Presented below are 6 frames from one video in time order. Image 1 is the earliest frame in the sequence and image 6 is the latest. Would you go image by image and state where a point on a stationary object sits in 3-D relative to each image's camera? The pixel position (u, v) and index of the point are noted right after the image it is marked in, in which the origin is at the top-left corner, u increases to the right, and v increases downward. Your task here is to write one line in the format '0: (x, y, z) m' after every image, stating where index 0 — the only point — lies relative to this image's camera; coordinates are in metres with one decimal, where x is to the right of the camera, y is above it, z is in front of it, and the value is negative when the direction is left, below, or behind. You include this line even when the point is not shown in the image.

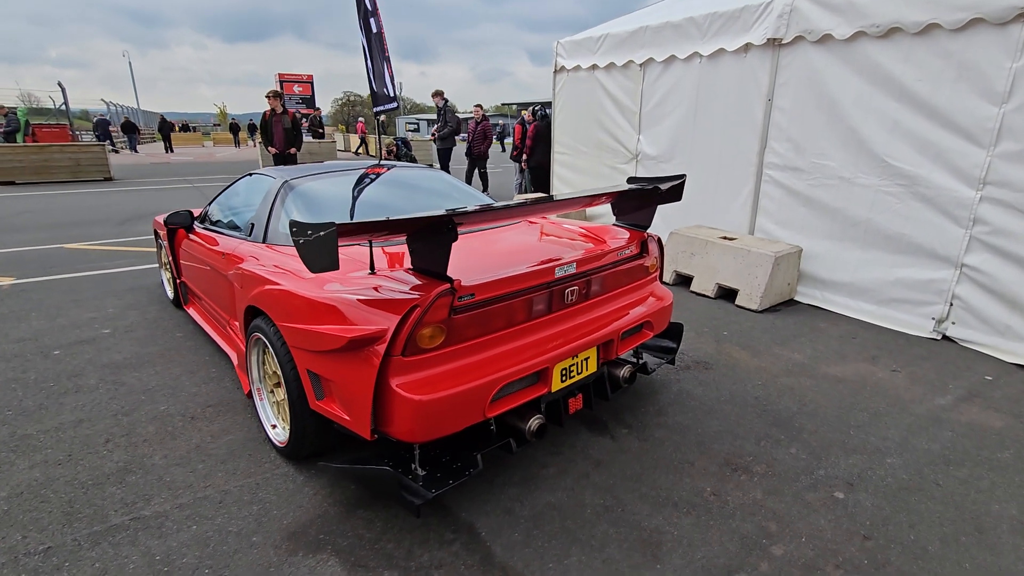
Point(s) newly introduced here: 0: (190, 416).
0: (-1.9, -0.8, +3.0) m
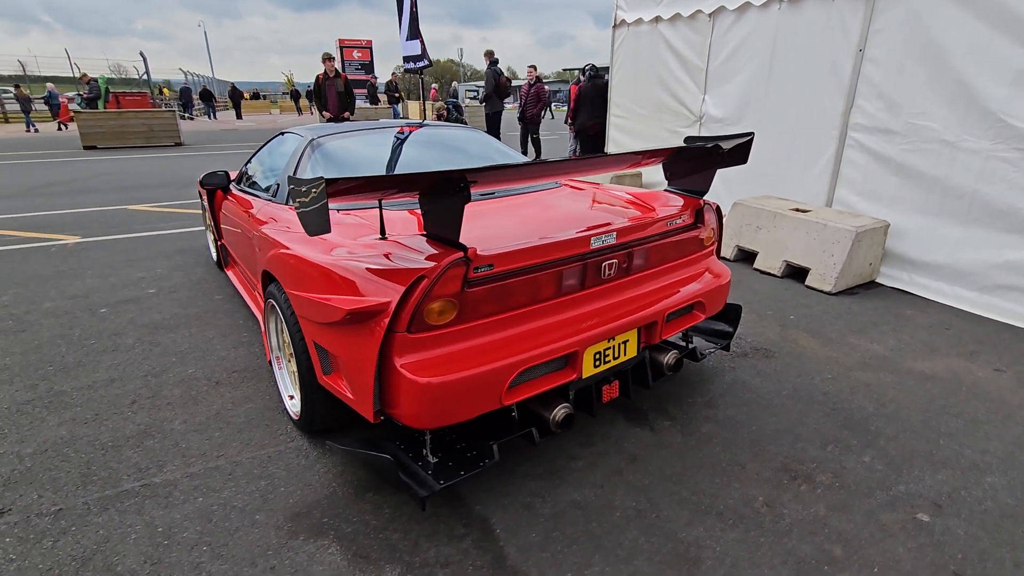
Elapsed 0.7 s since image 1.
0: (-1.7, -0.5, +3.0) m
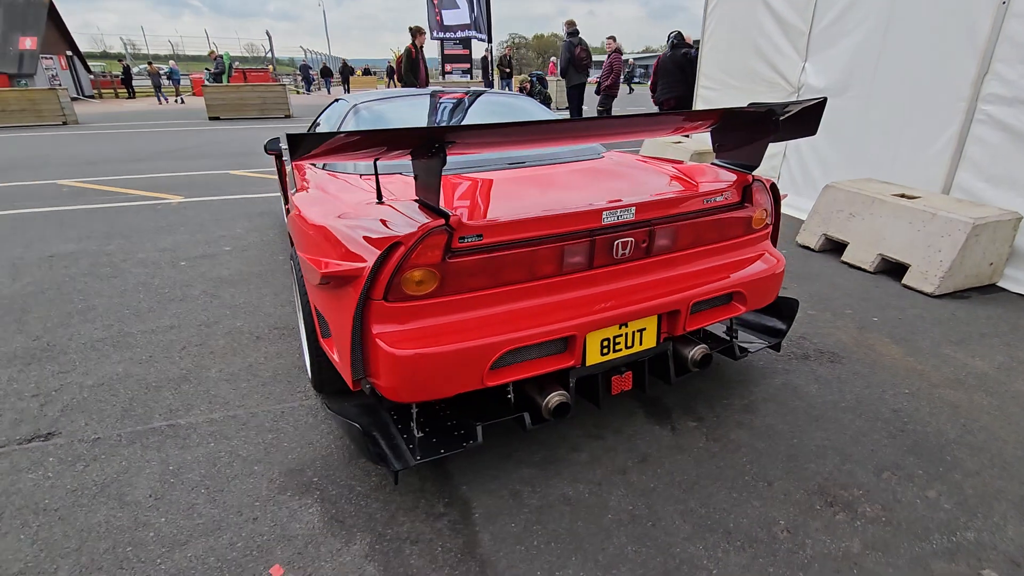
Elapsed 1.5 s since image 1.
0: (-1.6, -0.3, +3.1) m
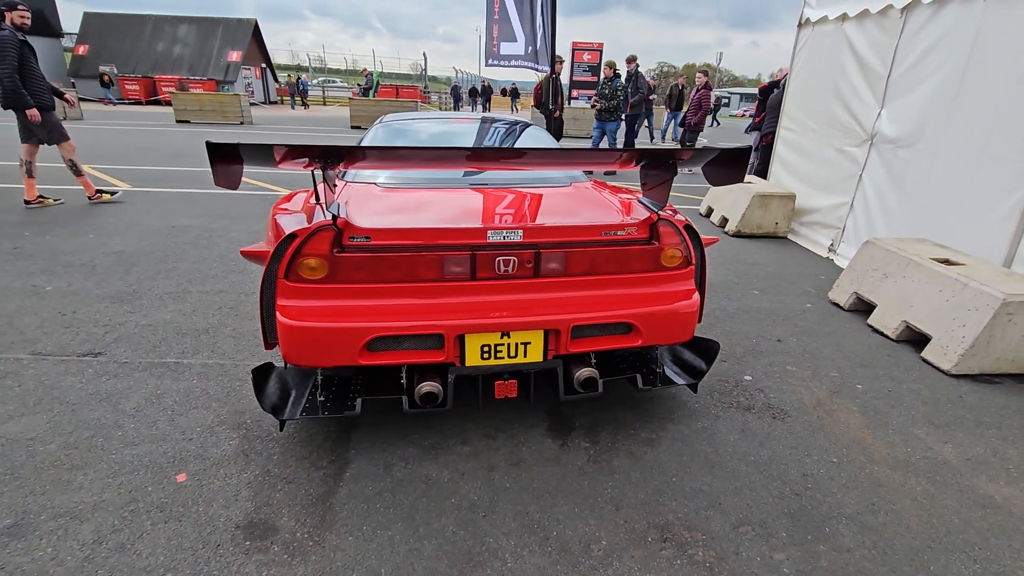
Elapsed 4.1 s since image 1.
0: (-1.8, -0.1, +3.8) m
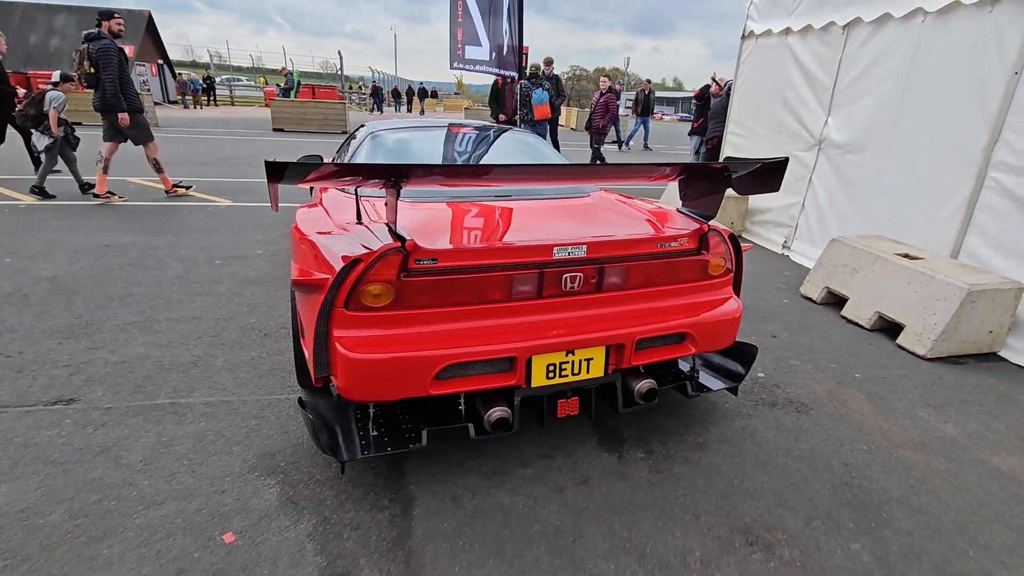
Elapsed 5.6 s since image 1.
0: (-1.7, -0.3, +3.5) m
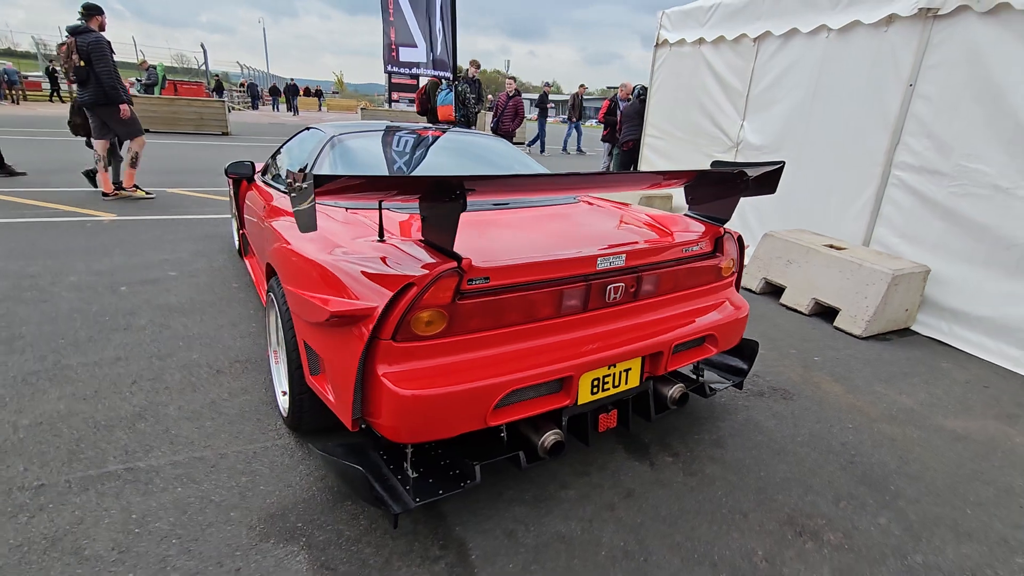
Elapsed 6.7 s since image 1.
0: (-1.7, -0.5, +3.0) m
